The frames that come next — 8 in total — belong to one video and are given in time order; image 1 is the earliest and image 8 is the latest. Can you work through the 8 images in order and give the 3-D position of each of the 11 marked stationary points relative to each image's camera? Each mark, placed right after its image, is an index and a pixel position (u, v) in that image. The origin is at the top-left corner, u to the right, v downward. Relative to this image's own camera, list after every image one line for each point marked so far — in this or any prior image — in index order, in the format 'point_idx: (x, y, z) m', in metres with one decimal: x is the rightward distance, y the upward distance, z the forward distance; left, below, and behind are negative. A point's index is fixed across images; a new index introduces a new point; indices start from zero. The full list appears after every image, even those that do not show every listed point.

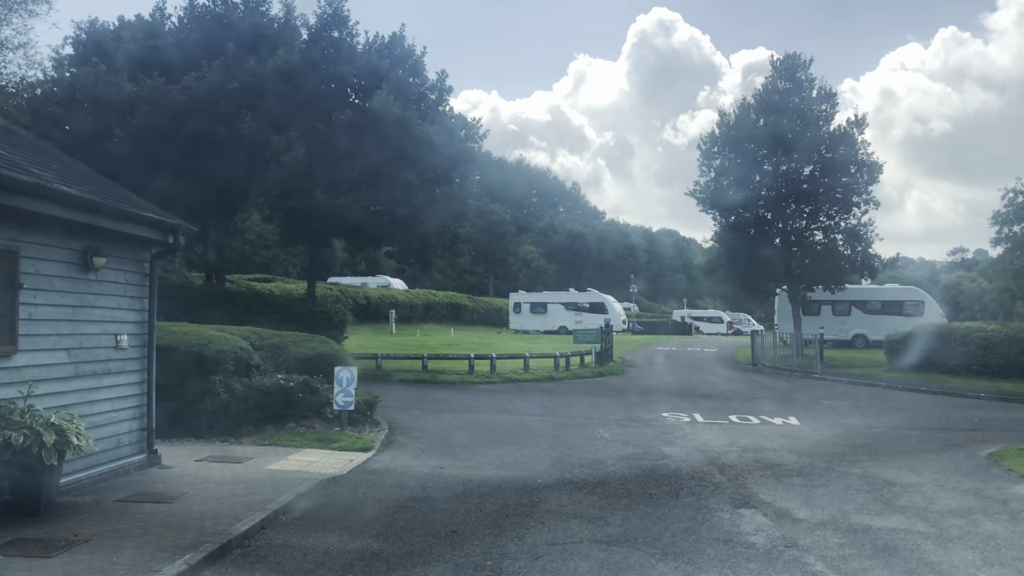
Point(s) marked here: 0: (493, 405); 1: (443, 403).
0: (-0.4, -2.5, +16.9) m
1: (-1.5, -2.4, +16.8) m
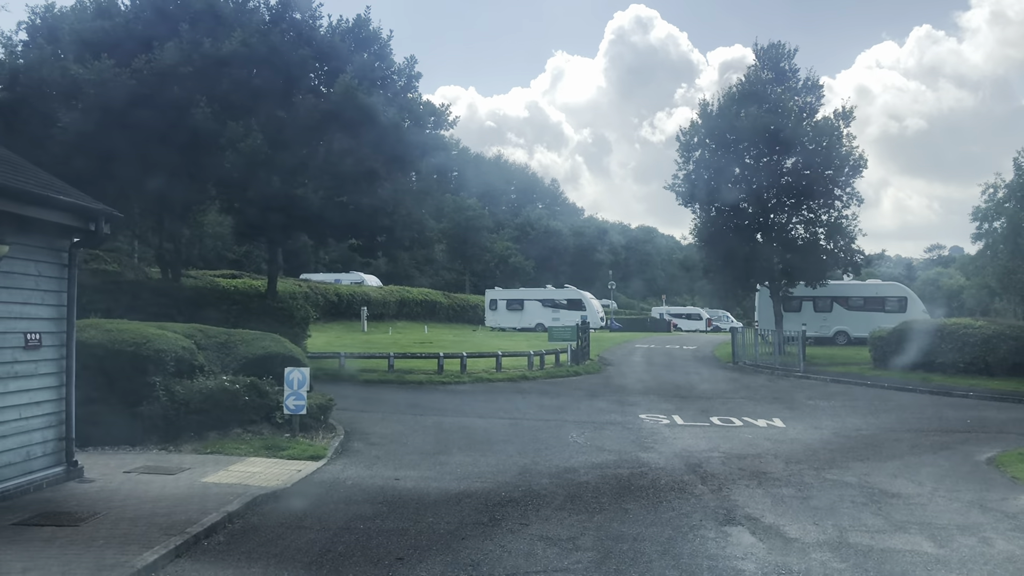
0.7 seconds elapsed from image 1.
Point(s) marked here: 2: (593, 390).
0: (-1.0, -2.4, +15.9) m
1: (-2.1, -2.3, +15.8) m
2: (+2.0, -2.5, +19.7) m
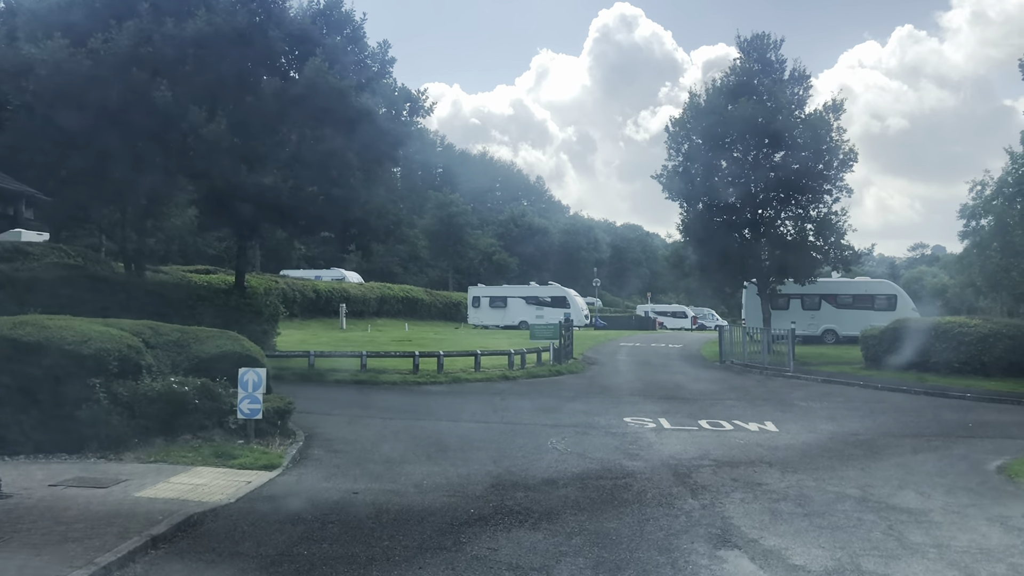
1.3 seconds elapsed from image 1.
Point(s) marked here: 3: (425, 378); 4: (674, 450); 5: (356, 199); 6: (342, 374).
0: (-1.5, -2.3, +15.0) m
1: (-2.5, -2.2, +14.9) m
2: (+1.5, -2.4, +18.8) m
3: (-2.1, -2.2, +19.0) m
4: (+2.4, -2.4, +11.8) m
5: (-3.8, +2.2, +19.4) m
6: (-4.0, -2.0, +18.7) m
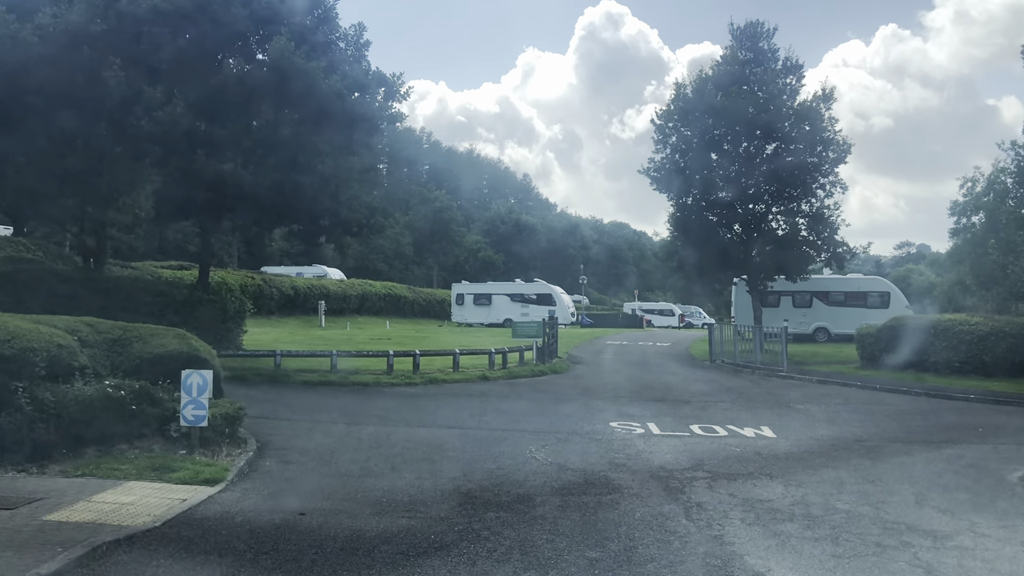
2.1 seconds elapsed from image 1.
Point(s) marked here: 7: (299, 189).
0: (-1.9, -2.2, +13.9) m
1: (-2.9, -2.1, +13.8) m
2: (+1.0, -2.3, +17.8) m
3: (-2.5, -2.0, +17.9) m
4: (+2.0, -2.3, +10.8) m
5: (-4.3, +2.3, +18.3) m
6: (-4.4, -1.9, +17.6) m
7: (-4.8, +2.2, +18.1) m
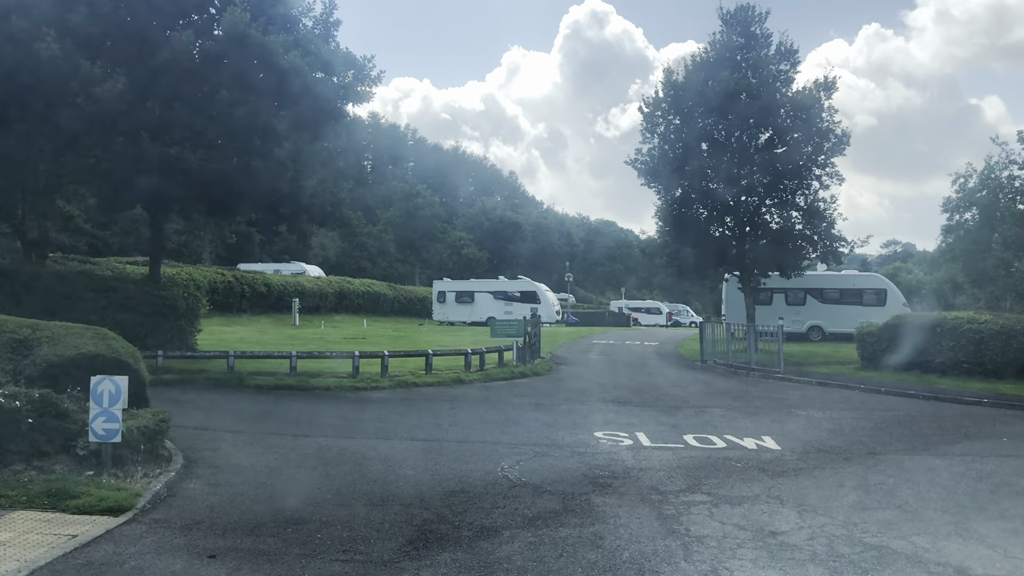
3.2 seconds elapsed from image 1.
0: (-2.3, -2.1, +12.4) m
1: (-3.3, -2.0, +12.3) m
2: (+0.6, -2.2, +16.4) m
3: (-3.0, -1.9, +16.4) m
4: (+1.7, -2.2, +9.4) m
5: (-4.8, +2.4, +16.7) m
6: (-4.9, -1.8, +16.0) m
7: (-5.3, +2.3, +16.5) m
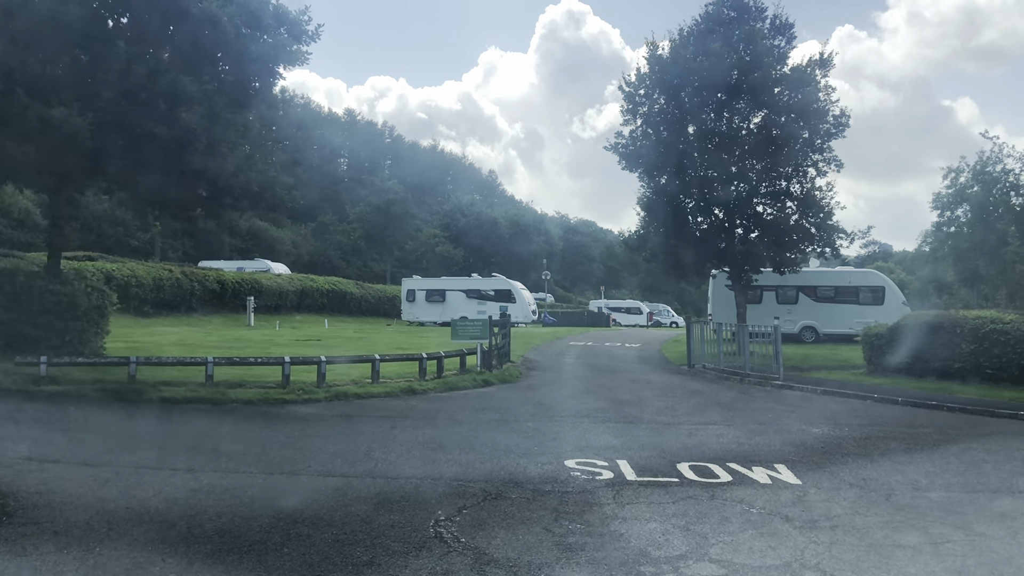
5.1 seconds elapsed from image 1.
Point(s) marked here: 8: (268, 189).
0: (-2.9, -2.0, +9.9) m
1: (-3.9, -1.9, +9.7) m
2: (-0.2, -2.1, +13.9) m
3: (-3.7, -1.8, +13.8) m
4: (+1.2, -2.1, +6.9) m
5: (-5.5, +2.5, +14.1) m
6: (-5.6, -1.7, +13.4) m
7: (-6.0, +2.5, +13.9) m
8: (-5.1, +2.1, +16.8) m
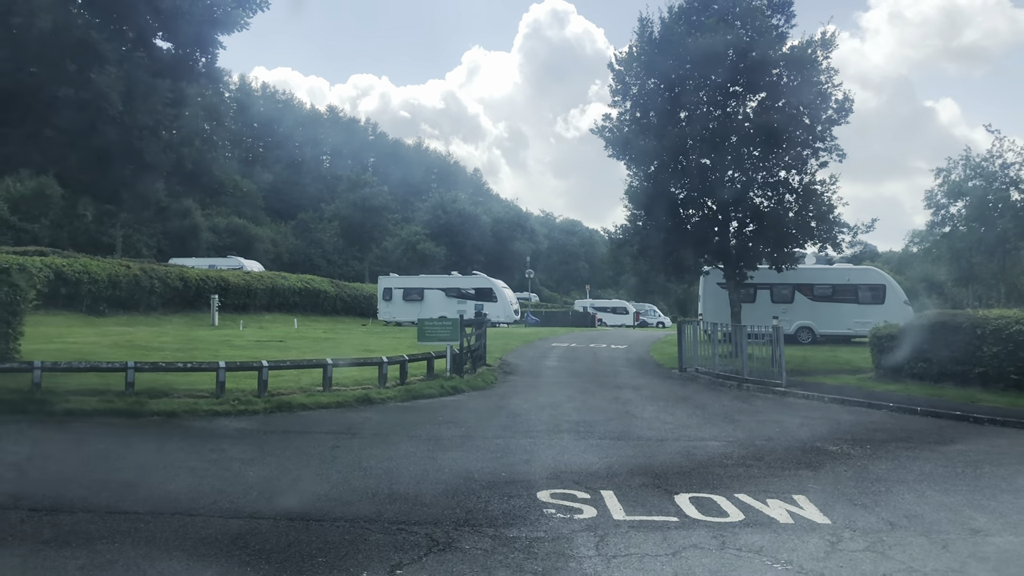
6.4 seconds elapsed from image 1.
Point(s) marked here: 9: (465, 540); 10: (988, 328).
0: (-3.3, -1.9, +8.0) m
1: (-4.3, -1.8, +7.8) m
2: (-0.6, -2.0, +12.1) m
3: (-4.2, -1.7, +11.9) m
4: (+0.8, -2.0, +5.2) m
5: (-6.0, +2.6, +12.2) m
6: (-6.1, -1.6, +11.5) m
7: (-6.5, +2.5, +11.9) m
8: (-5.6, +2.2, +14.9) m
9: (-0.3, -2.0, +6.4) m
10: (+9.4, -0.8, +15.9) m
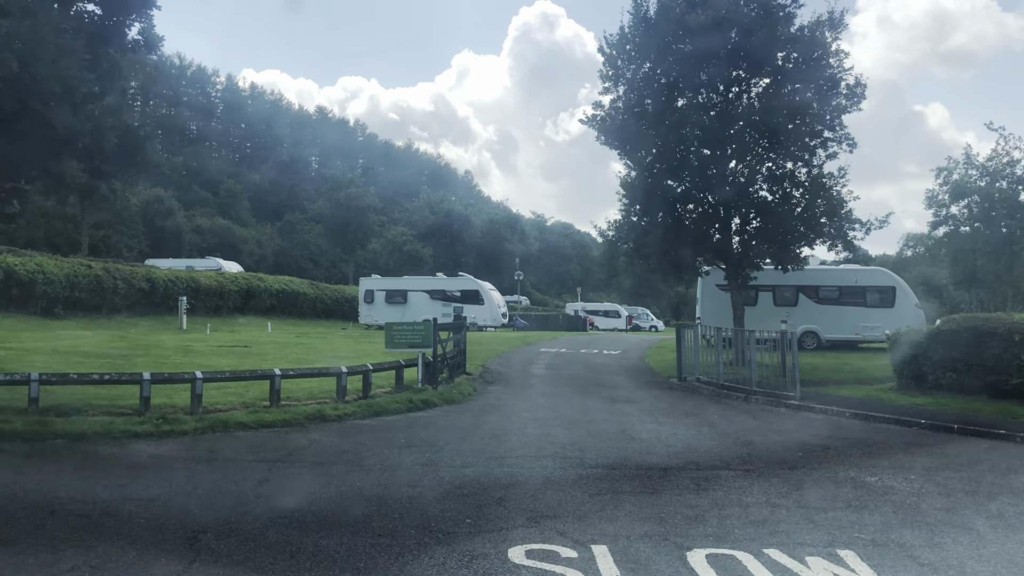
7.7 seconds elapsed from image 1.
0: (-3.6, -1.9, +6.2) m
1: (-4.5, -1.8, +5.9) m
2: (-1.0, -2.0, +10.3) m
3: (-4.5, -1.7, +10.1) m
4: (+0.6, -2.0, +3.4) m
5: (-6.3, +2.7, +10.3) m
6: (-6.4, -1.6, +9.6) m
7: (-6.8, +2.6, +10.1) m
8: (-5.9, +2.2, +13.1) m
9: (-0.6, -2.0, +4.6) m
10: (+9.0, -0.8, +14.2) m
